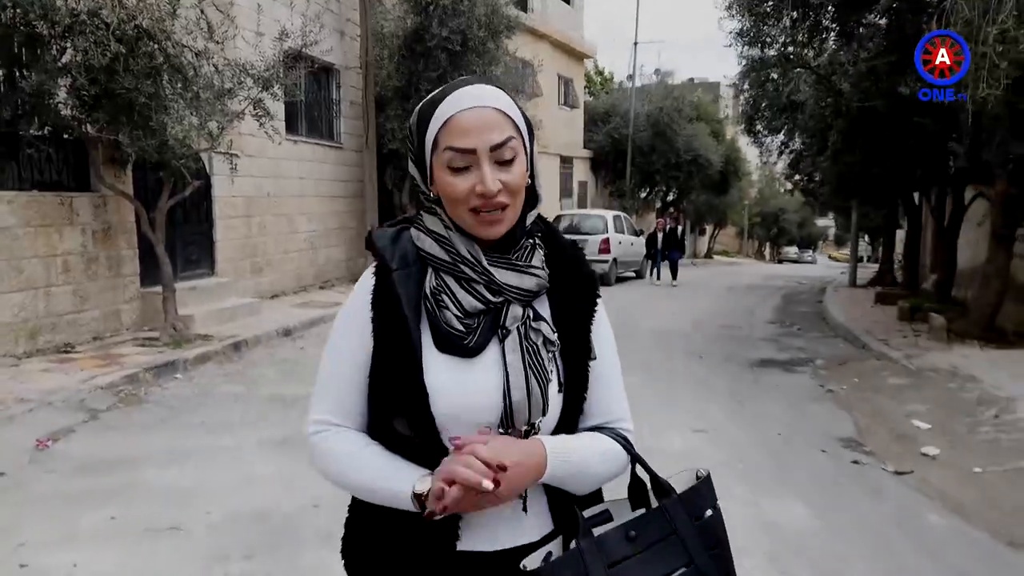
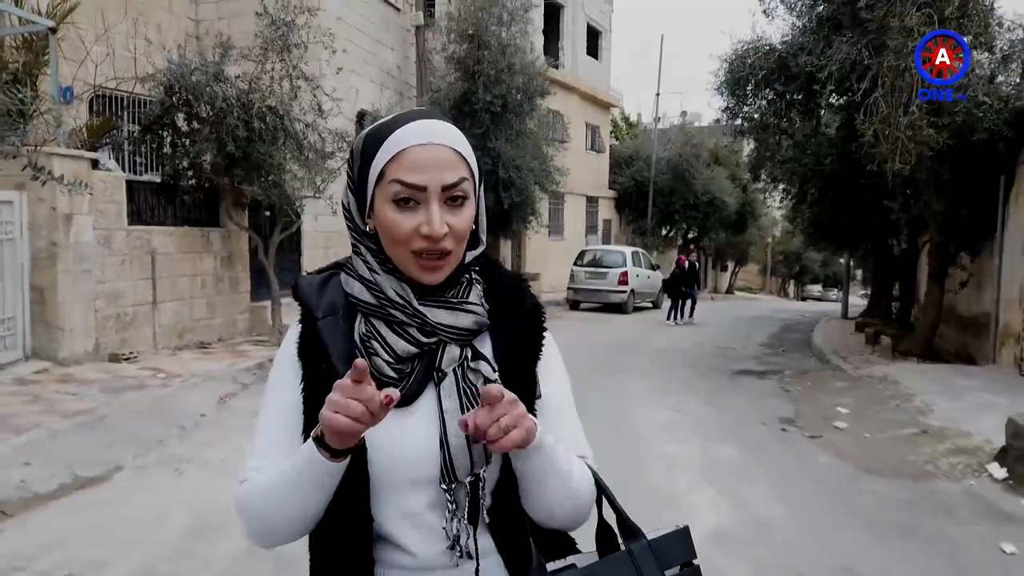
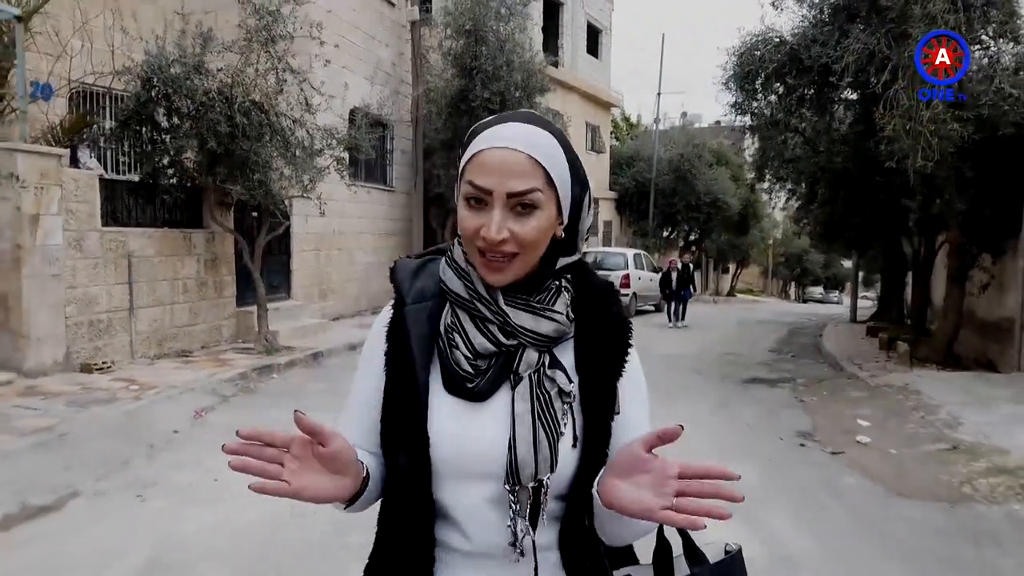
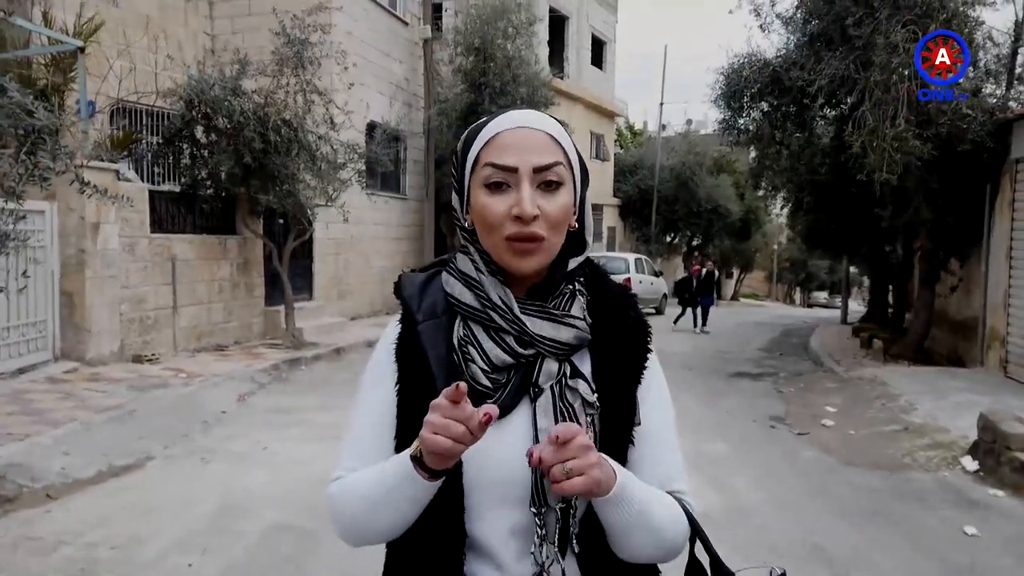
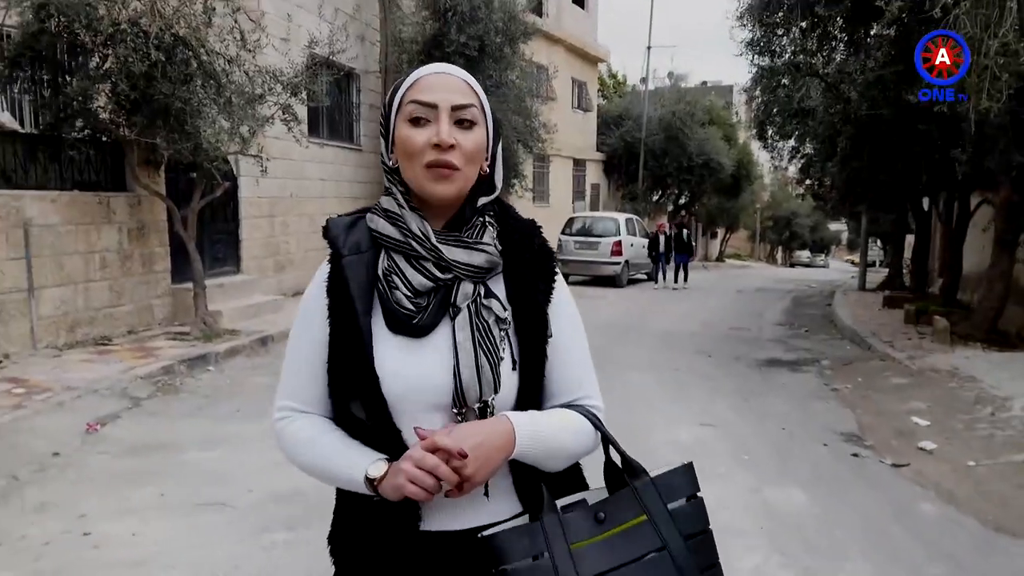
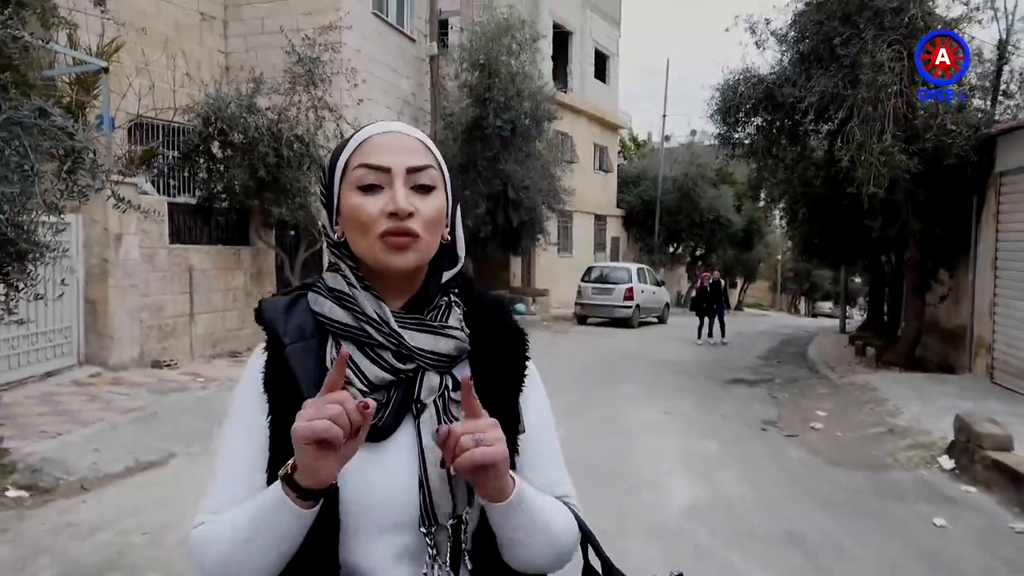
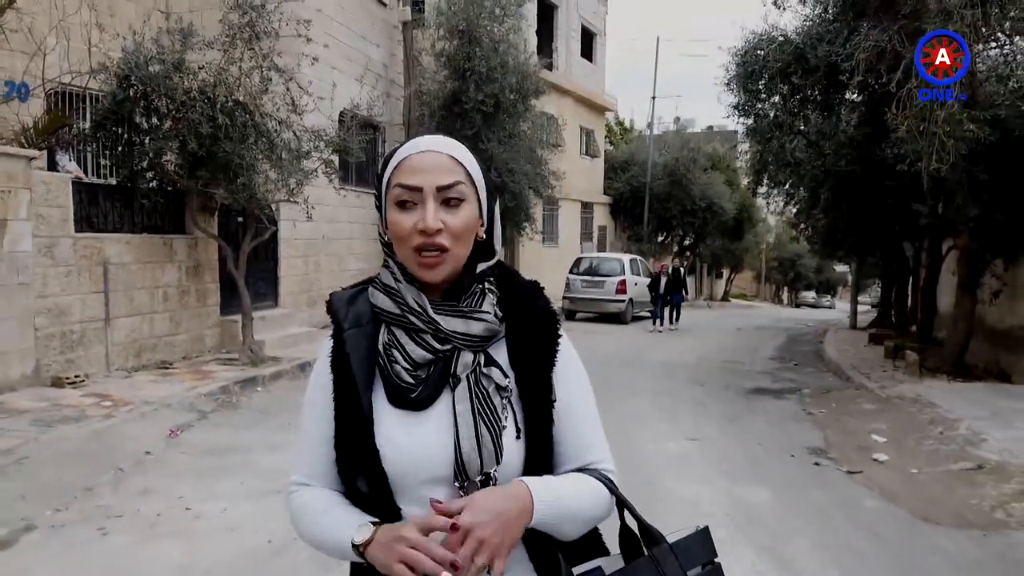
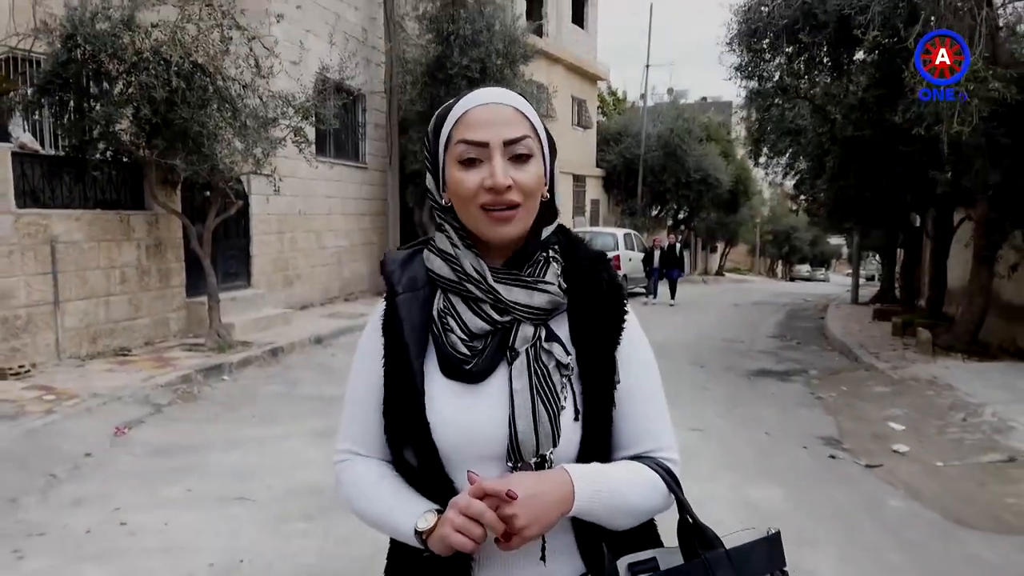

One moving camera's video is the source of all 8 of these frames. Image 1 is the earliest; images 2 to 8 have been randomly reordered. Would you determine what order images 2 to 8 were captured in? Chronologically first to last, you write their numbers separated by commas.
5, 8, 7, 3, 2, 4, 6
